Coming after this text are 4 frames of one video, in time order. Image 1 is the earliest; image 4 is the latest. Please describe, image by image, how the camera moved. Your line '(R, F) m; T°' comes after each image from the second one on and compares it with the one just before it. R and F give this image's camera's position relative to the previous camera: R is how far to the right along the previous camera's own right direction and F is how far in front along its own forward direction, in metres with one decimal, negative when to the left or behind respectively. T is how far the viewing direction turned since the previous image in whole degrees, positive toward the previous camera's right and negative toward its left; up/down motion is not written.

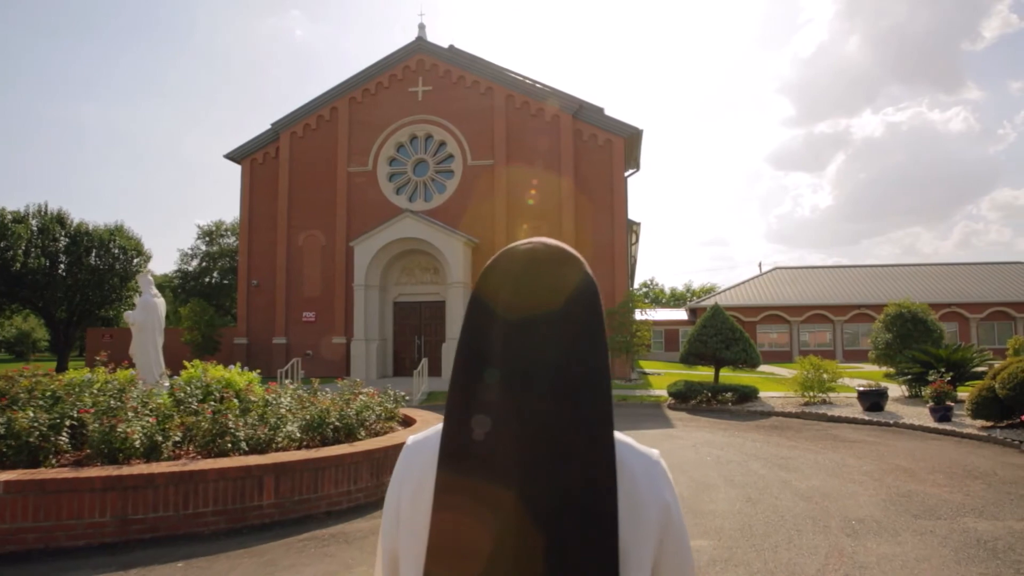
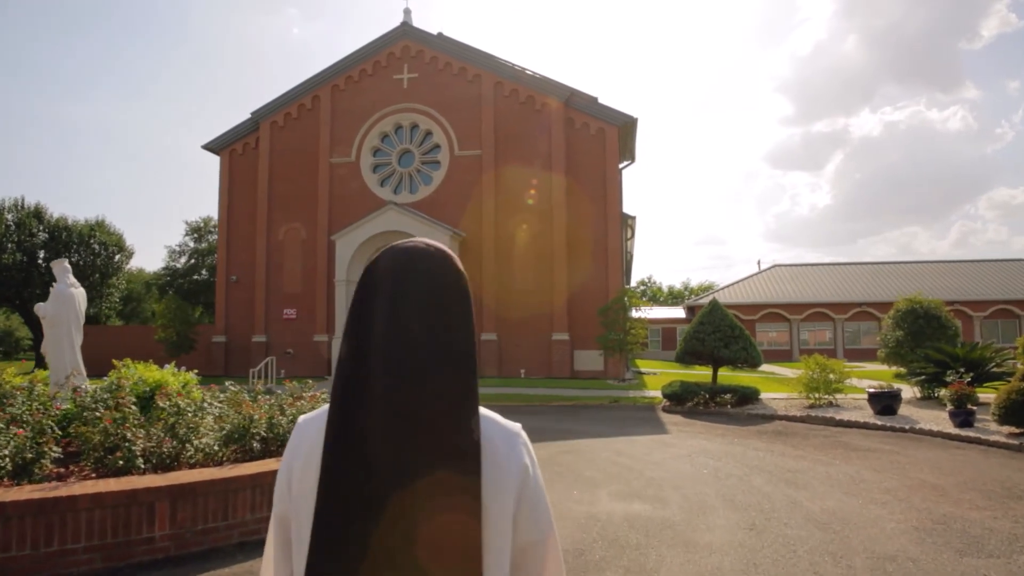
(+0.3, +1.2) m; 0°
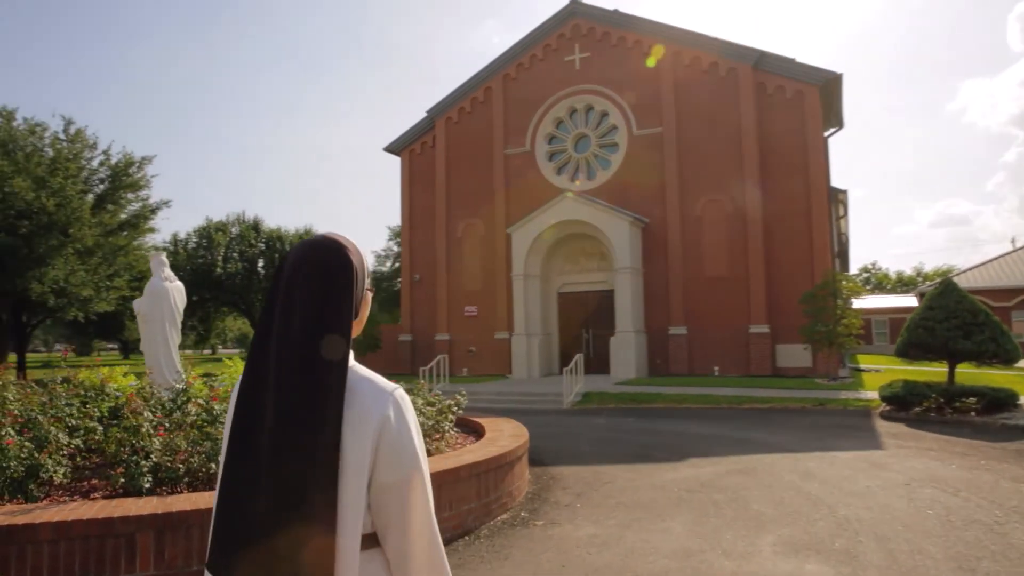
(+0.6, +1.8) m; -16°
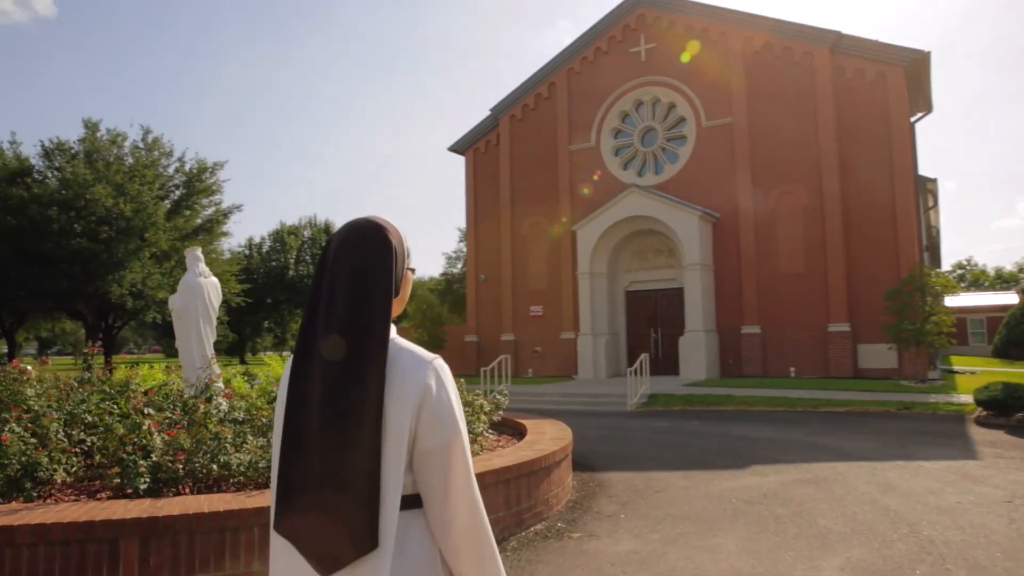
(+0.3, +0.5) m; -6°
